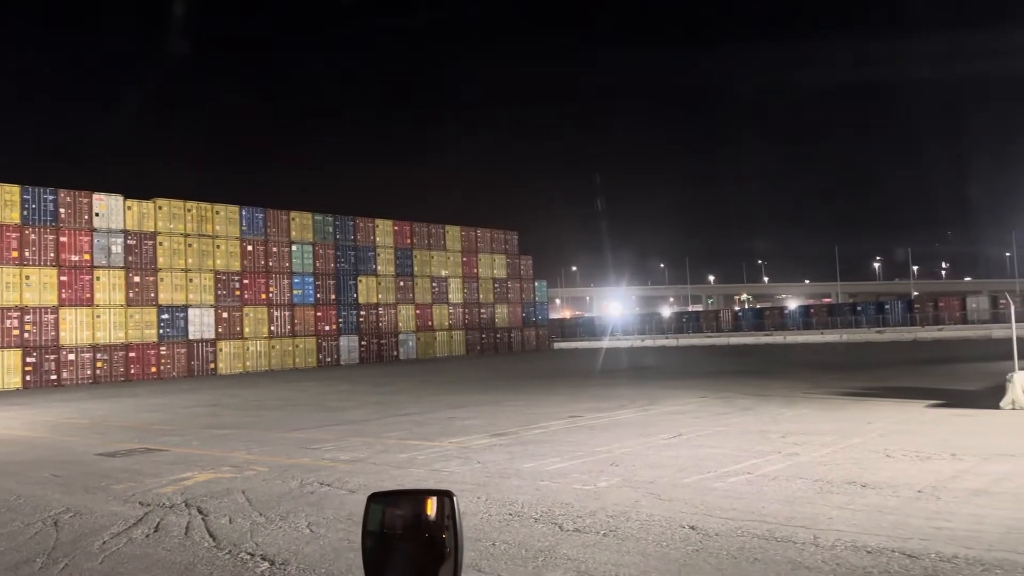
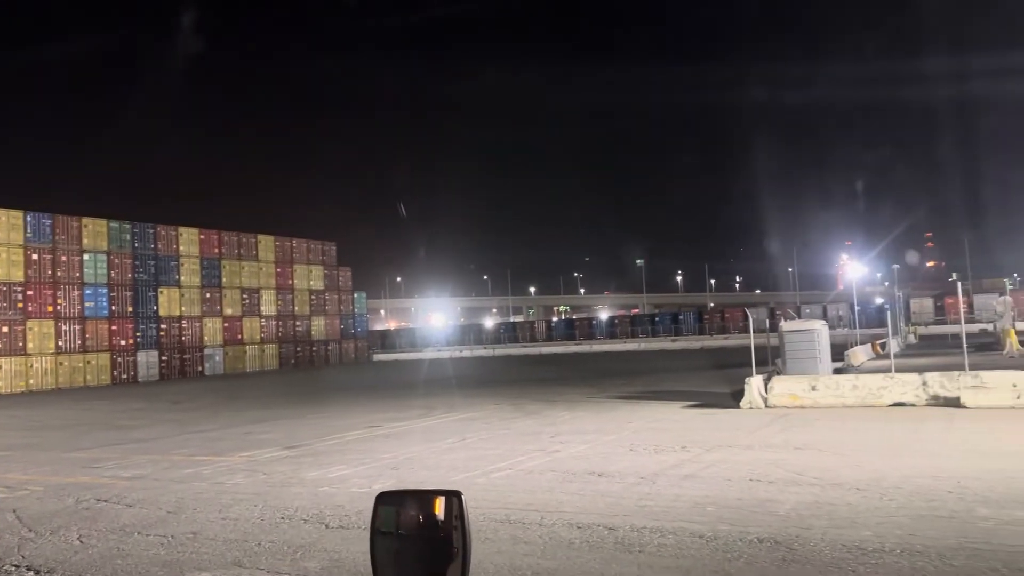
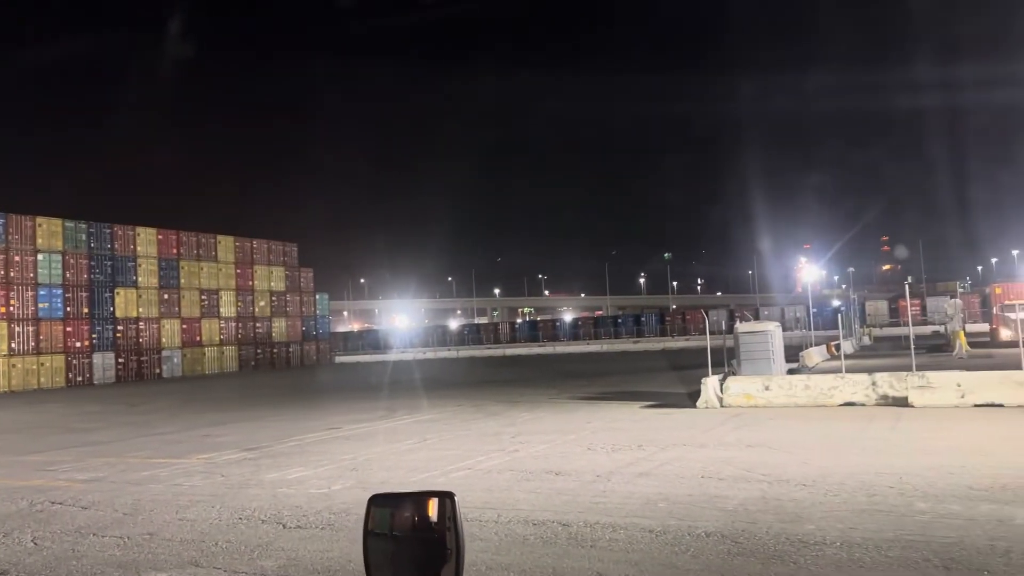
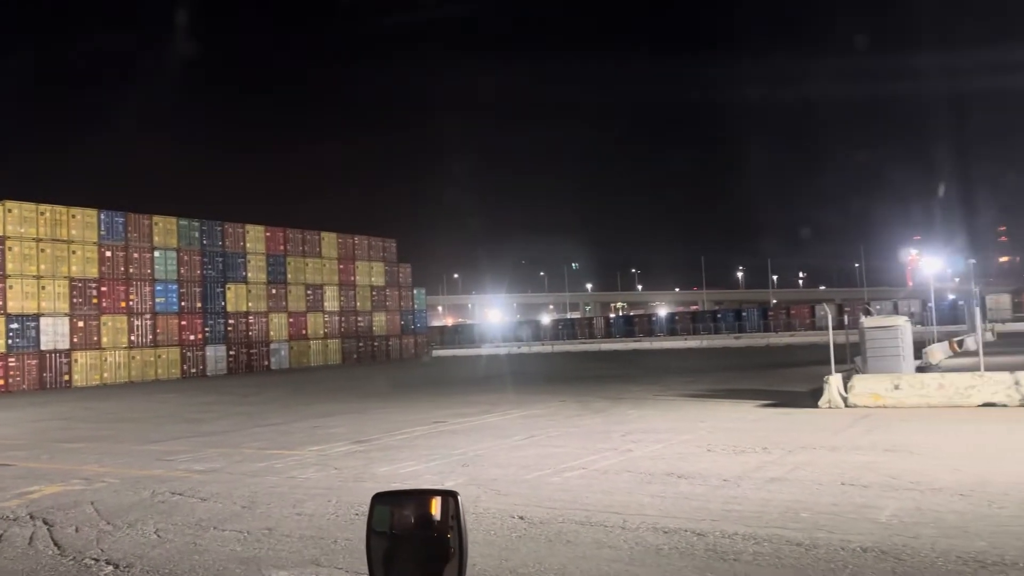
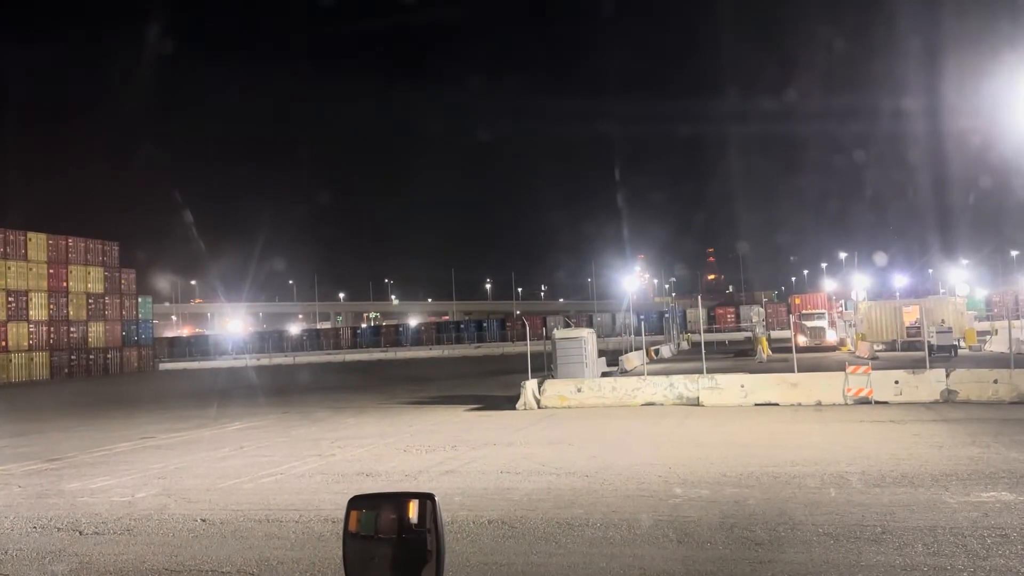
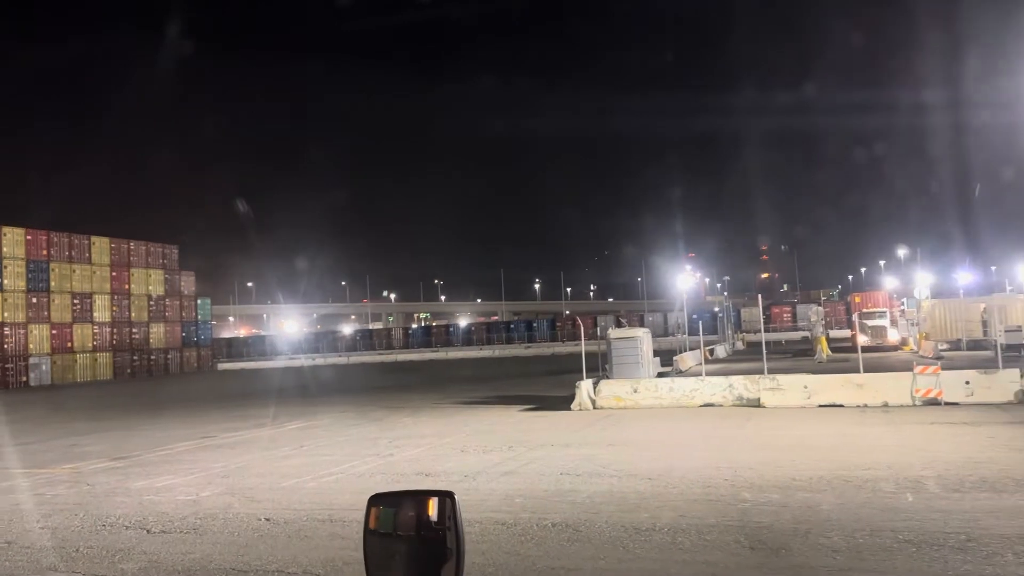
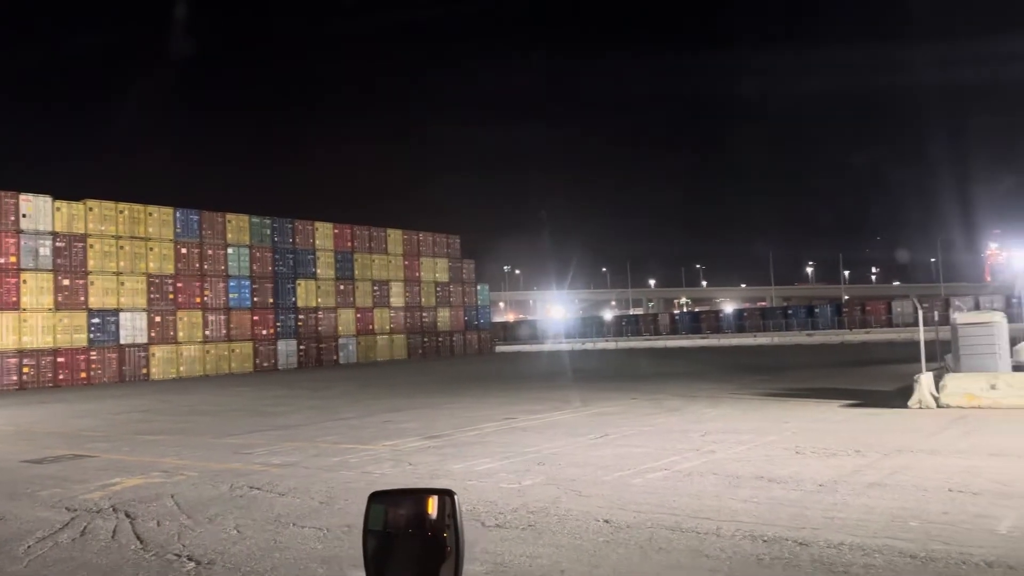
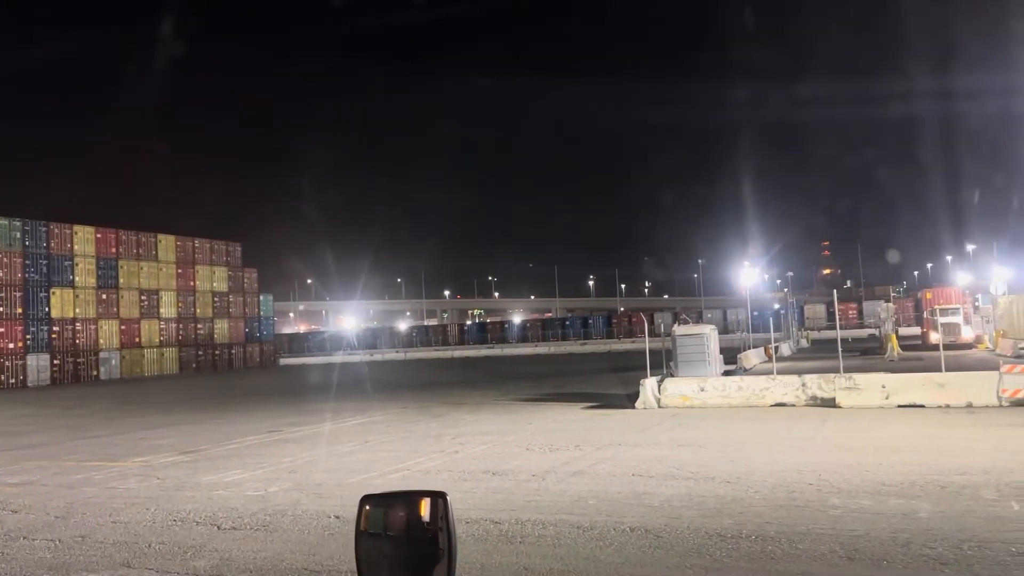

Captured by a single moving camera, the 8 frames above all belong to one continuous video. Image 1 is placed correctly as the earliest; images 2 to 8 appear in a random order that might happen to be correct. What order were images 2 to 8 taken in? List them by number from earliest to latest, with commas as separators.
7, 4, 2, 3, 8, 6, 5
